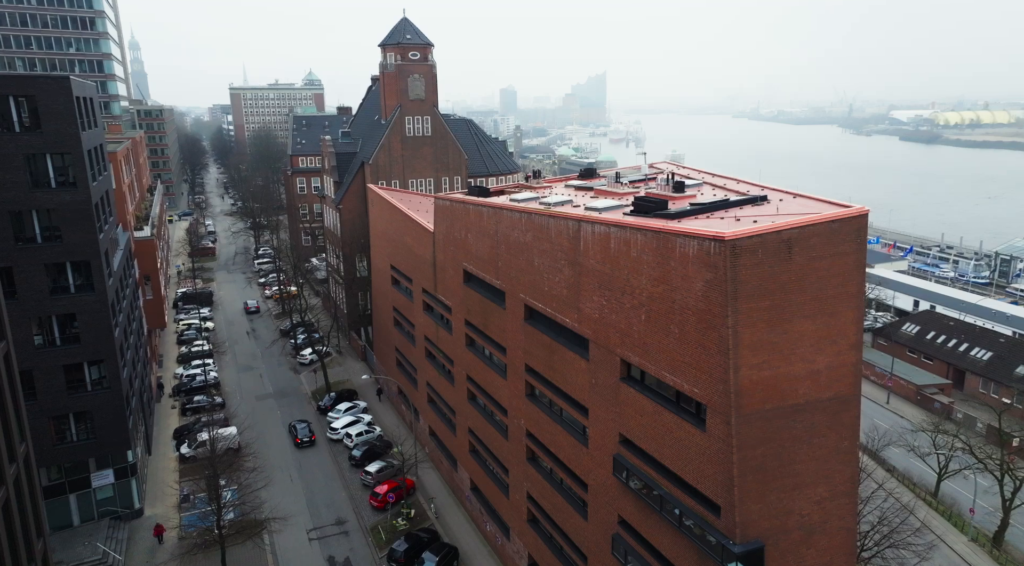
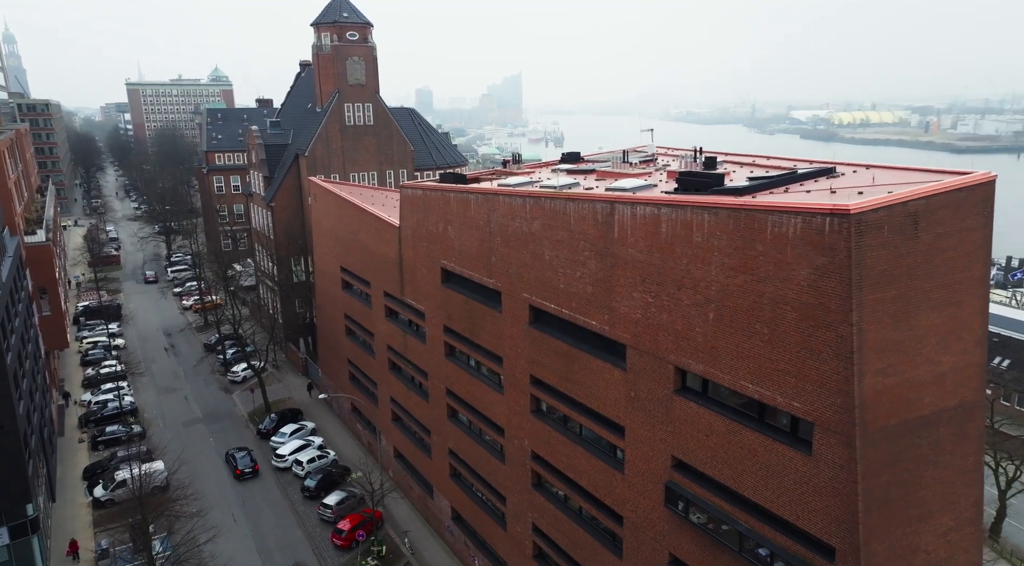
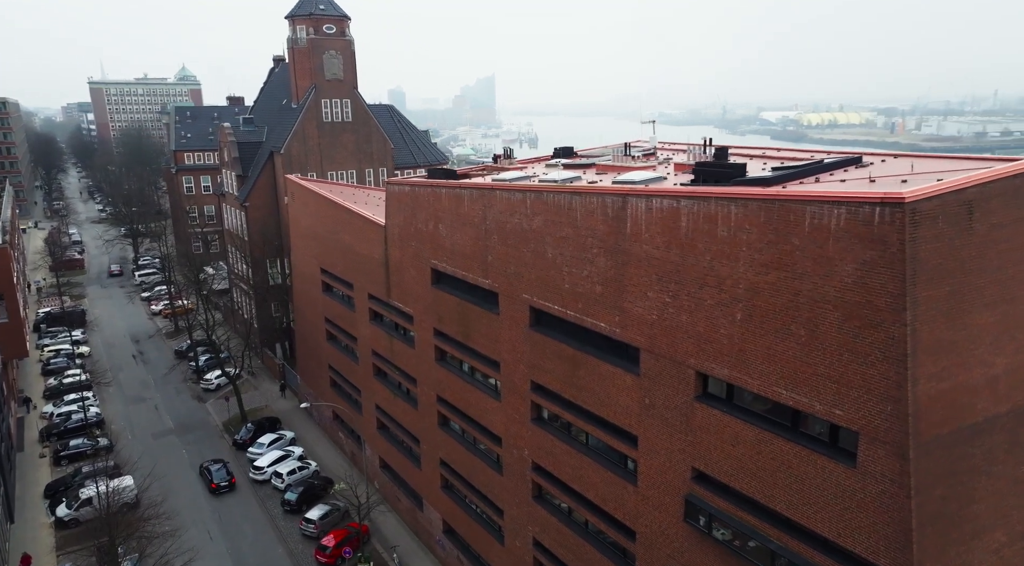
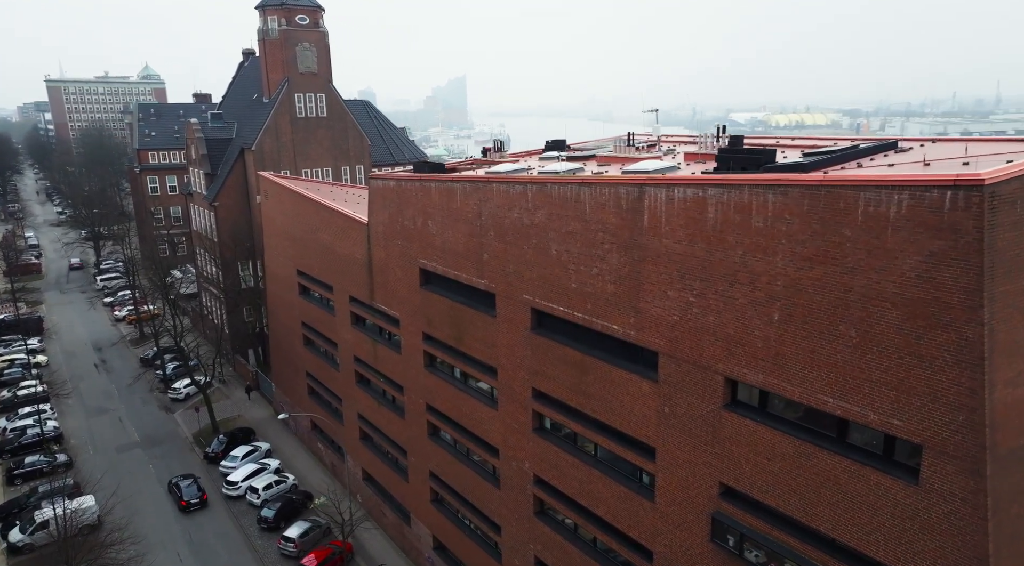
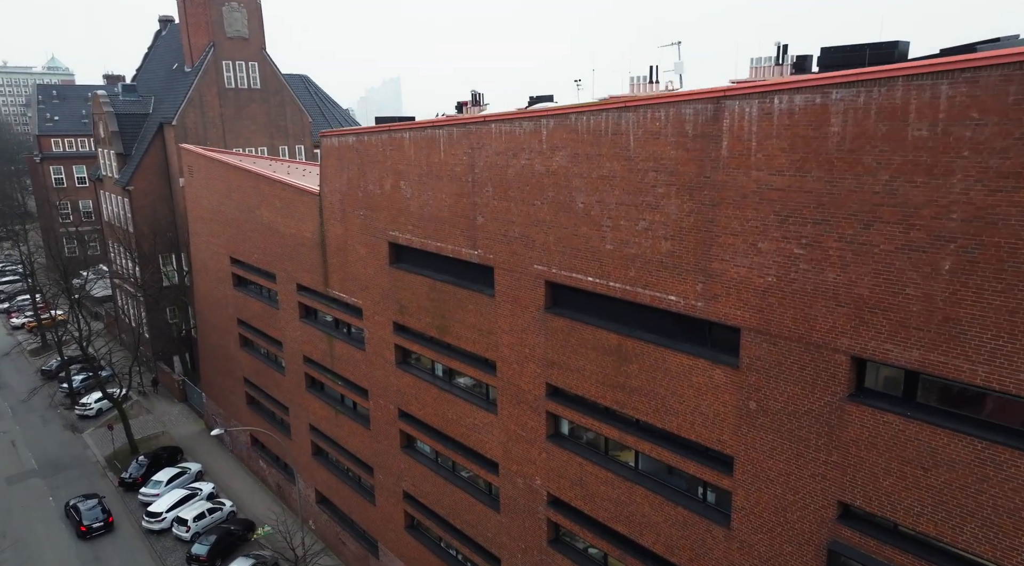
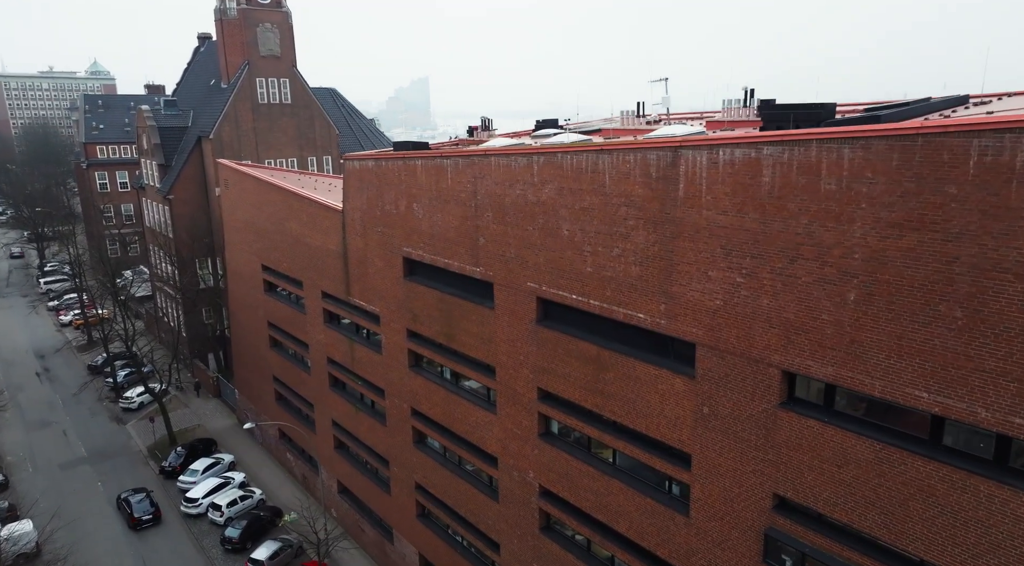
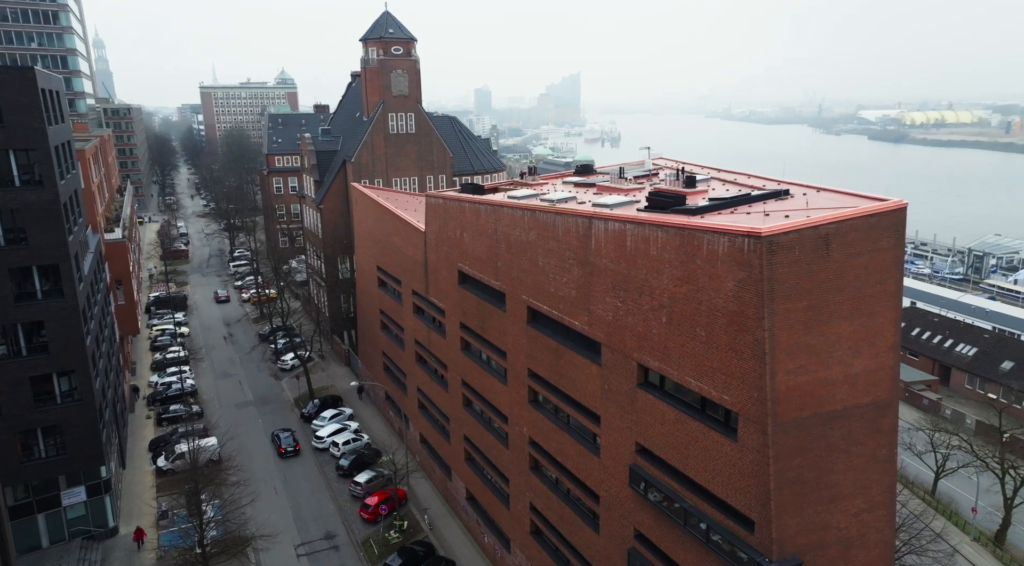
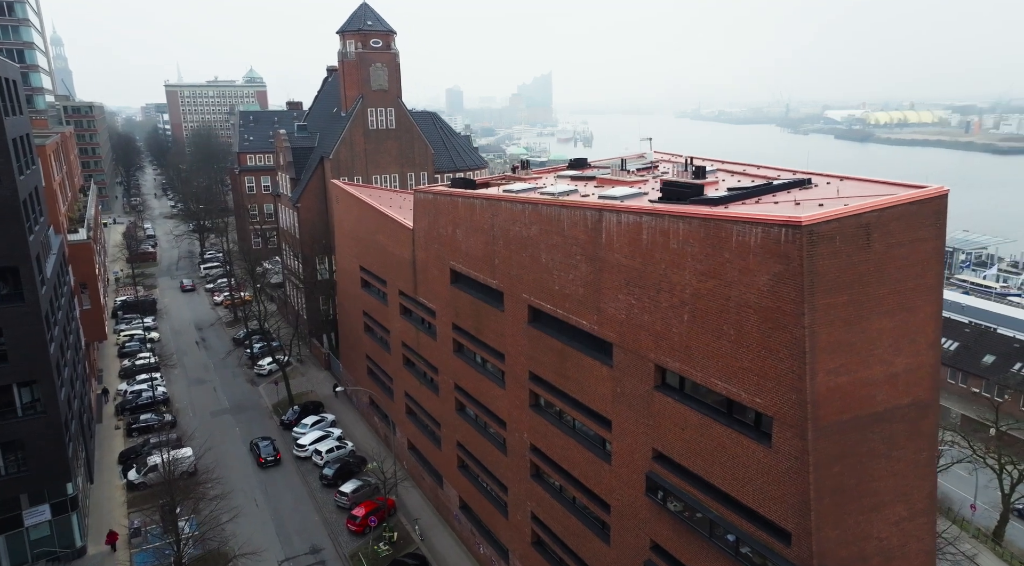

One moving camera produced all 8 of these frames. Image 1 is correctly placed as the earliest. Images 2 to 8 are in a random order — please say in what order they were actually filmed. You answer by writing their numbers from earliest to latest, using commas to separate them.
7, 8, 2, 3, 4, 6, 5
